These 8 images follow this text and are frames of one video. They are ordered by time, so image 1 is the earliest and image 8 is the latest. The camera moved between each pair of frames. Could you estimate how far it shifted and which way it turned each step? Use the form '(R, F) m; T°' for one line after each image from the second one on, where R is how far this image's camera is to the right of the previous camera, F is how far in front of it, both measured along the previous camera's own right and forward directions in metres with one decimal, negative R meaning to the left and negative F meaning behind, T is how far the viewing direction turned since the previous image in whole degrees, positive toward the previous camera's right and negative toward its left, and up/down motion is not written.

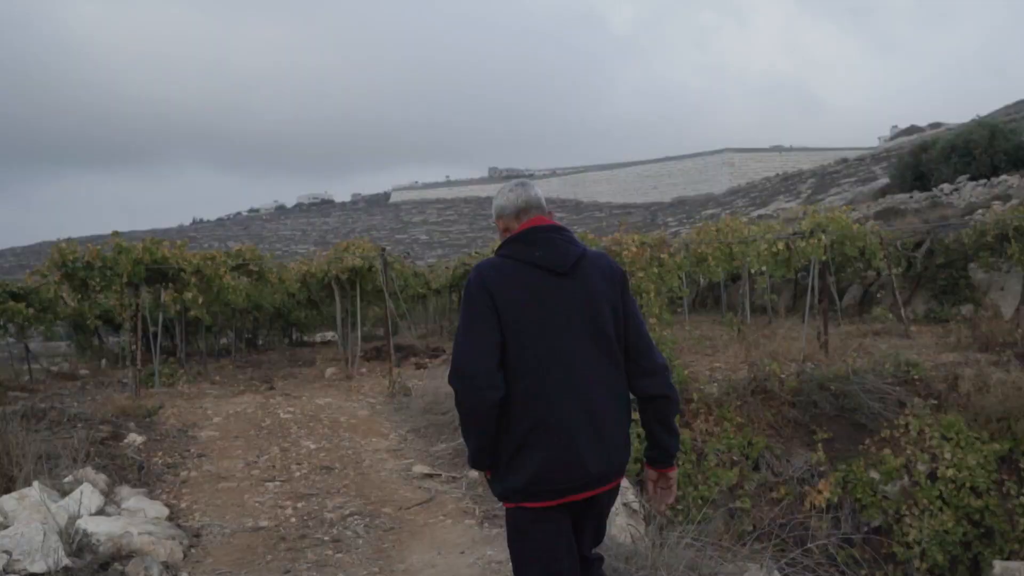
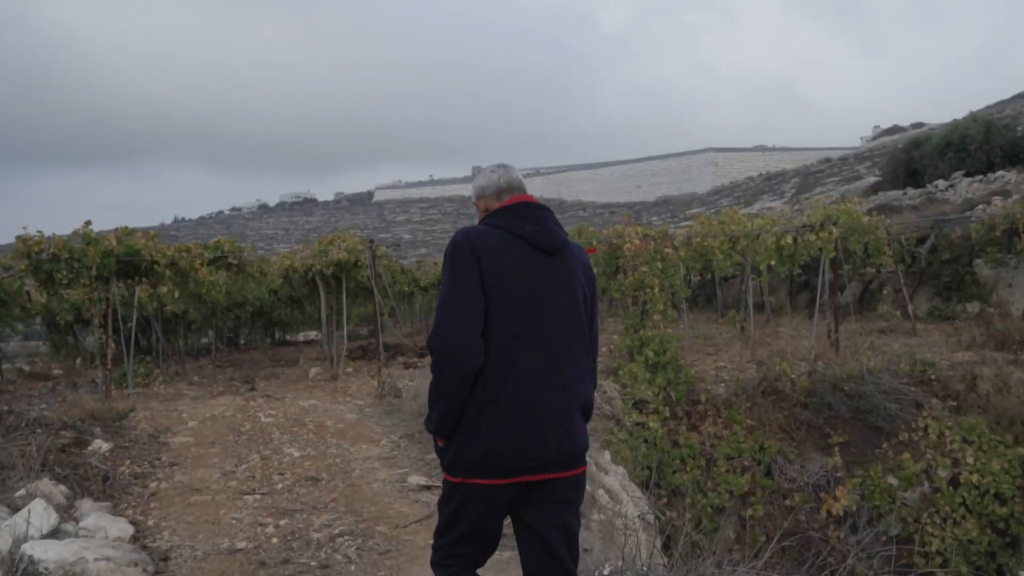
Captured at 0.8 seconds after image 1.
(-0.1, +0.5) m; +1°
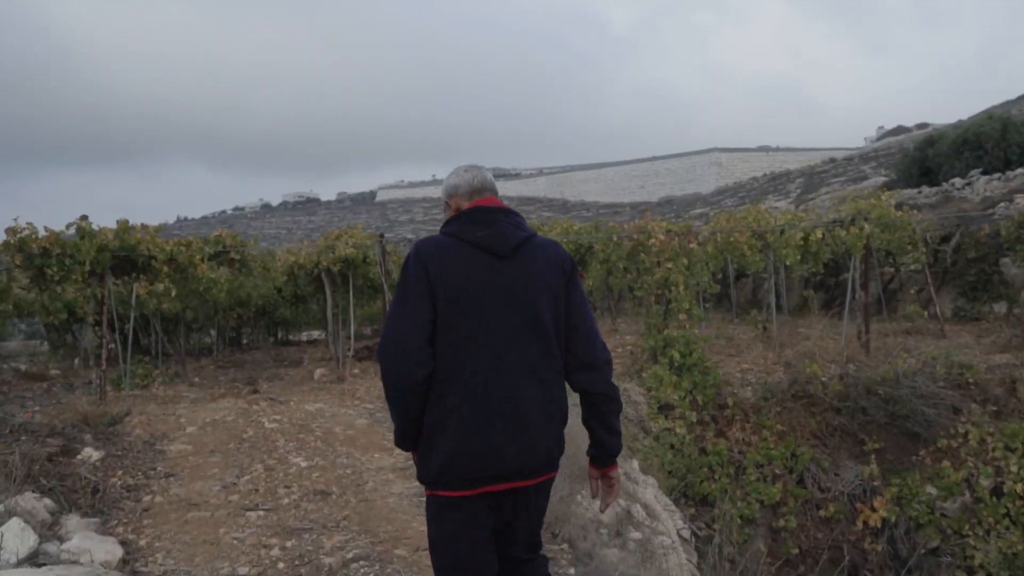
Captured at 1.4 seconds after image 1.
(-0.1, +0.4) m; 0°
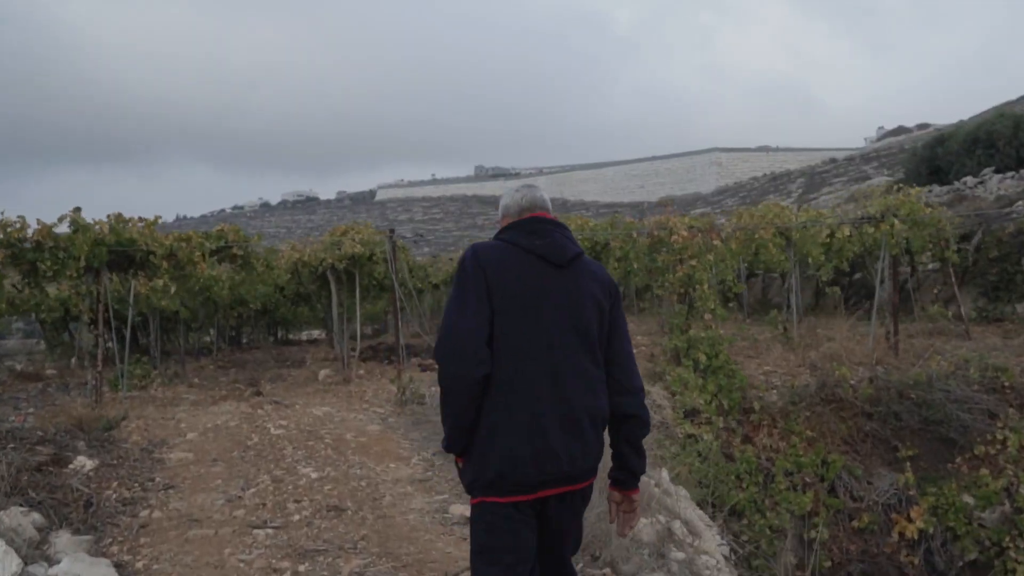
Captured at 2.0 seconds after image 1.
(-0.2, +0.4) m; 0°
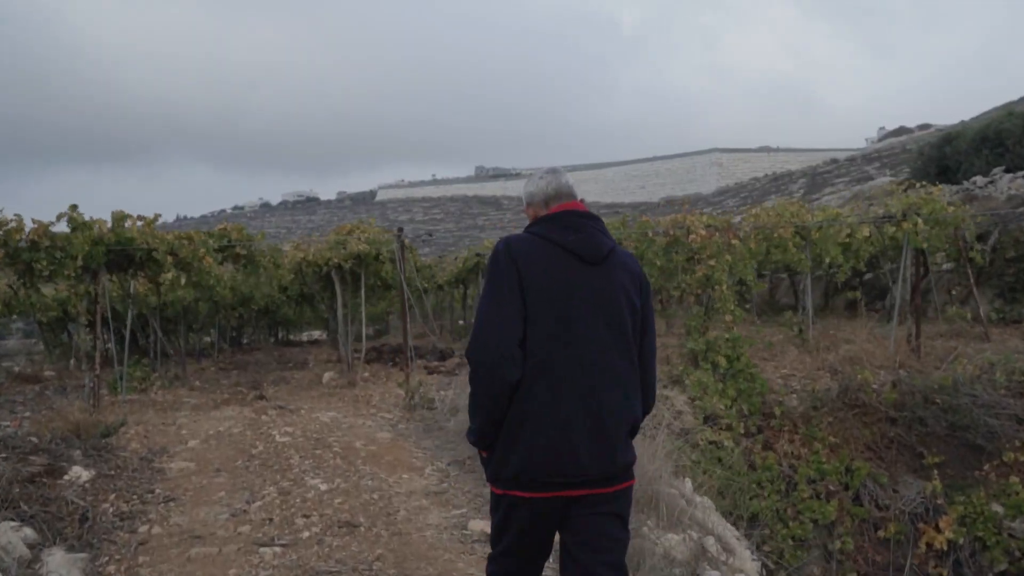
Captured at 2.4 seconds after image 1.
(-0.1, +0.3) m; 0°
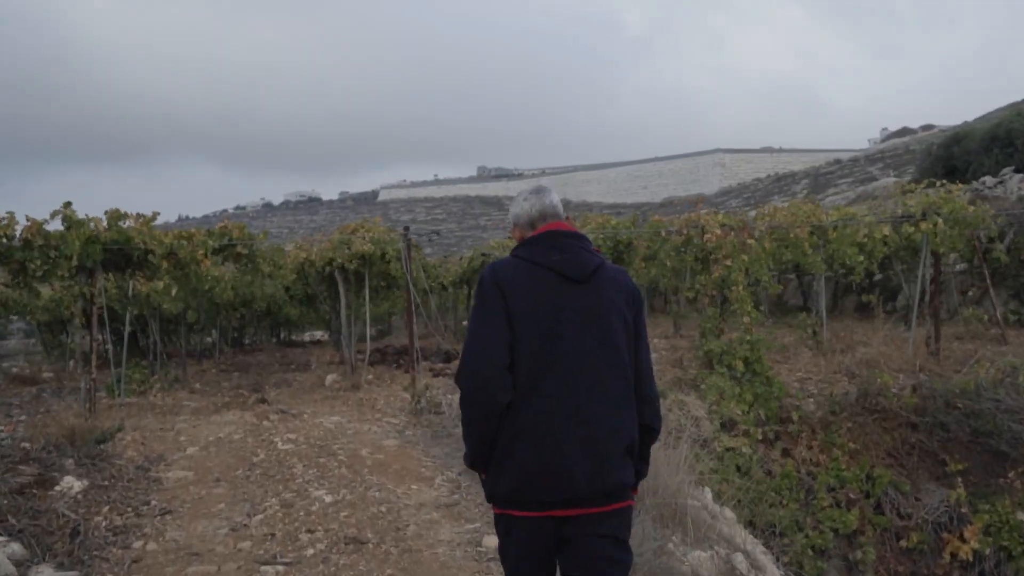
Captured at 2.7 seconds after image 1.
(-0.1, +0.2) m; 0°
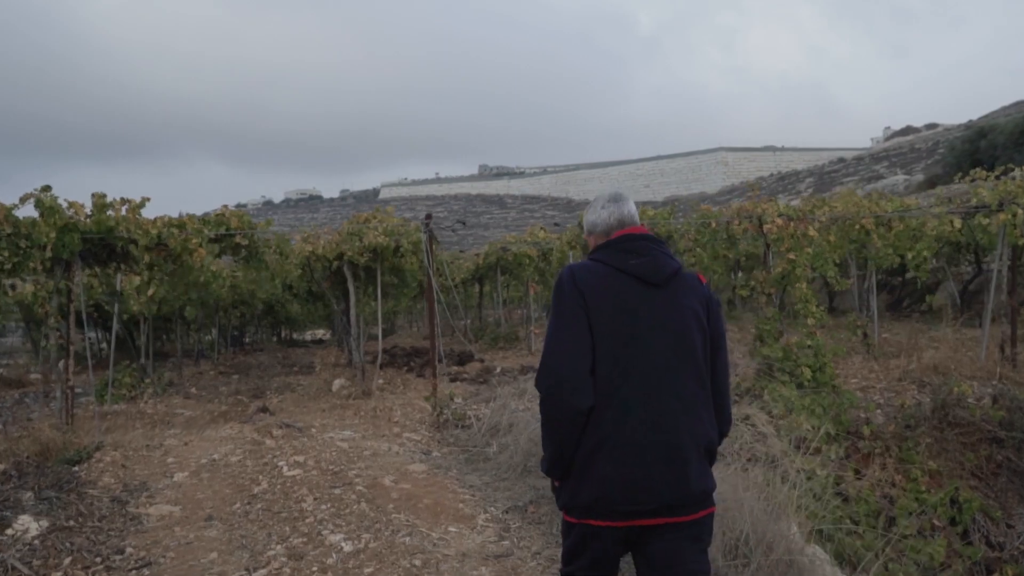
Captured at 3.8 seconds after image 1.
(-0.3, +0.8) m; 0°
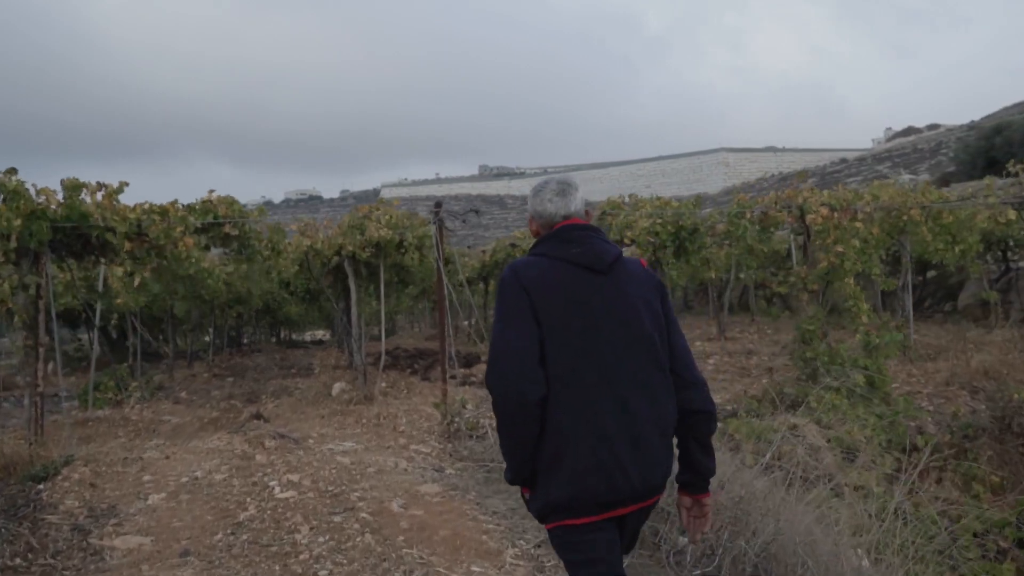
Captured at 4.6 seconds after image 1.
(-0.1, +0.6) m; 0°
